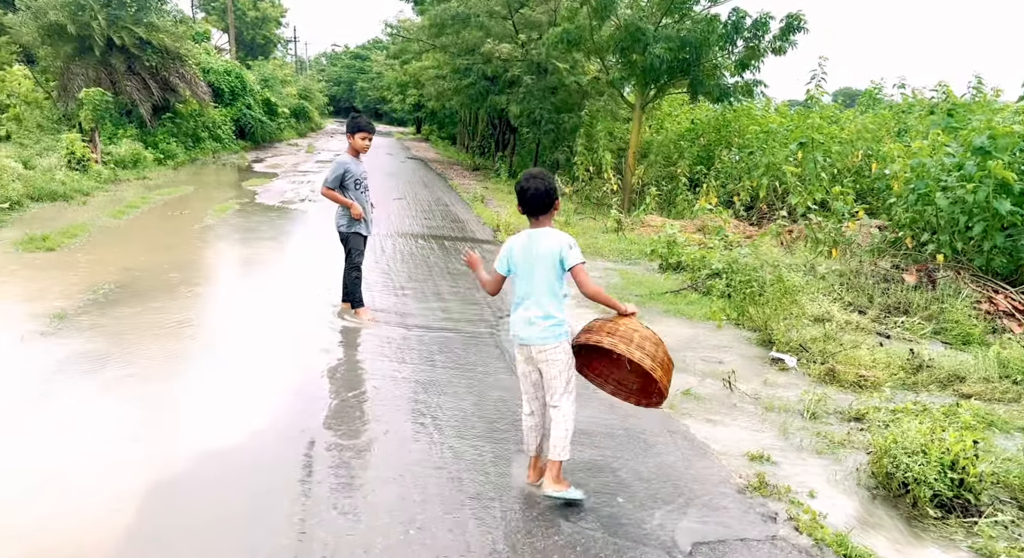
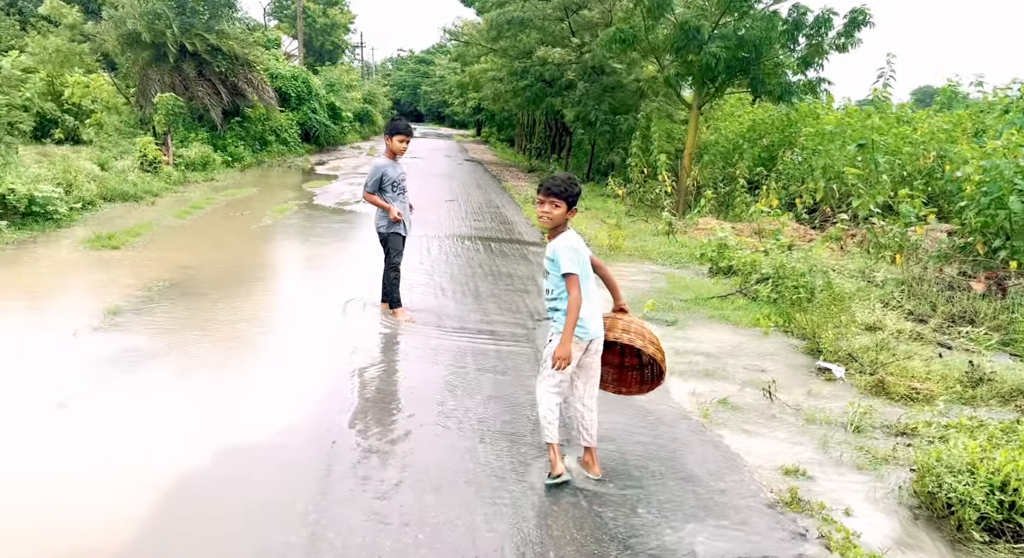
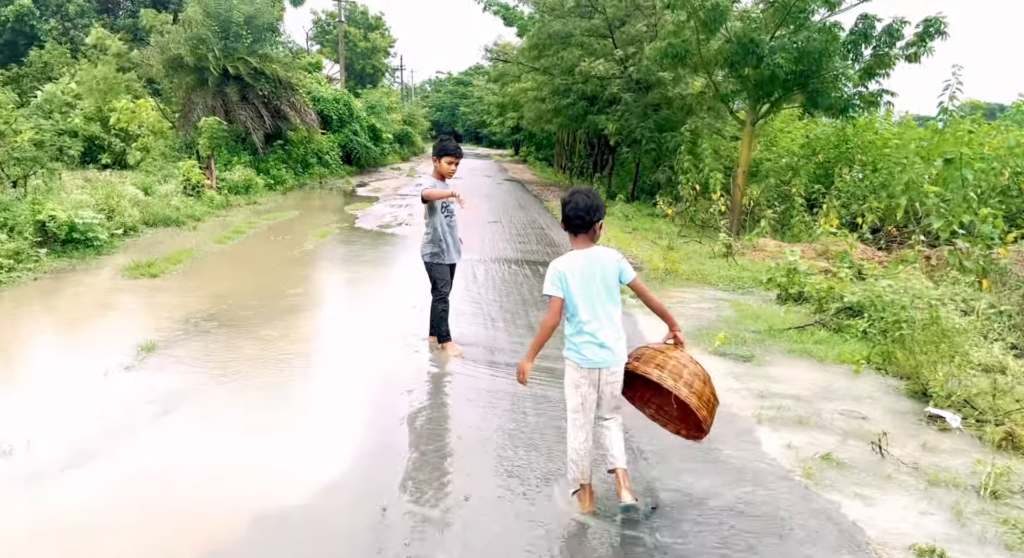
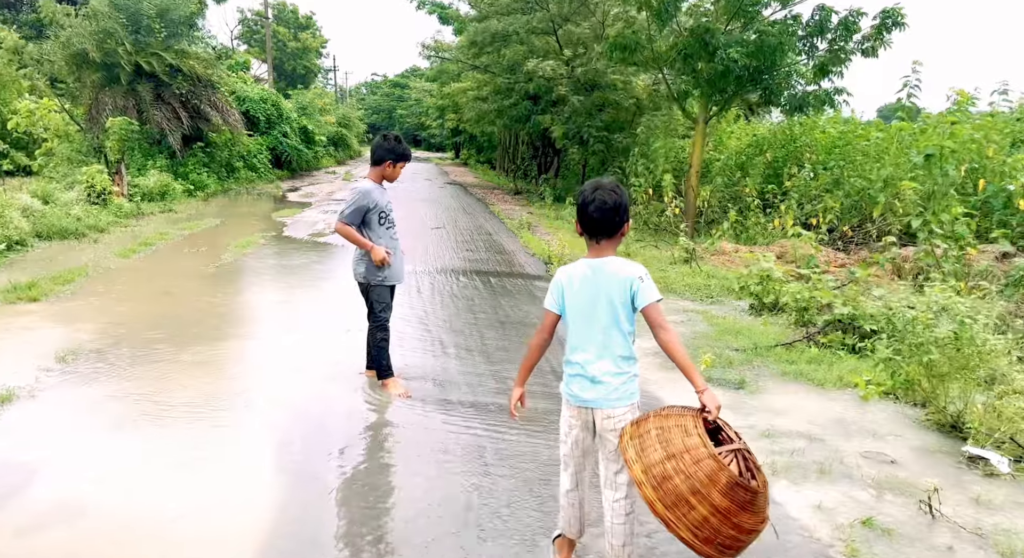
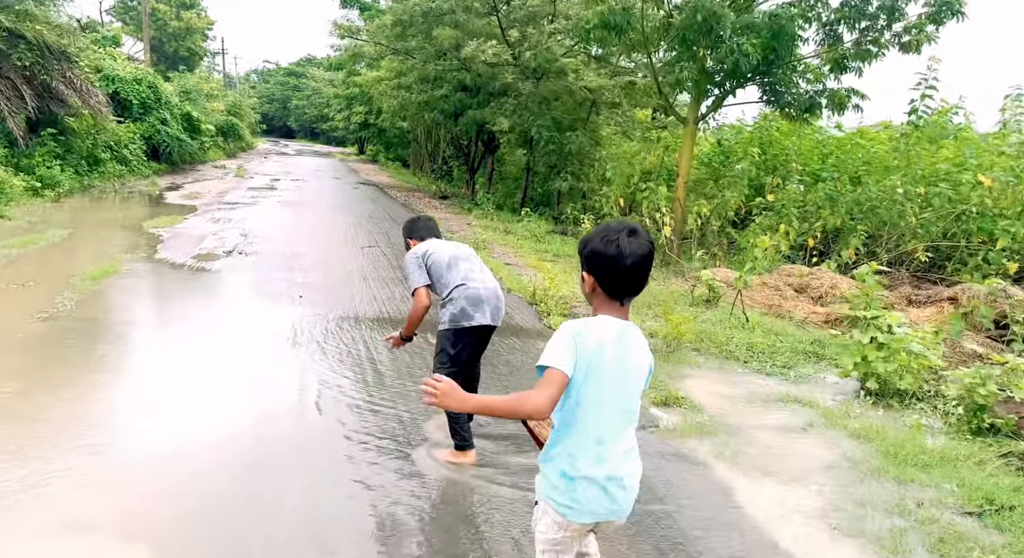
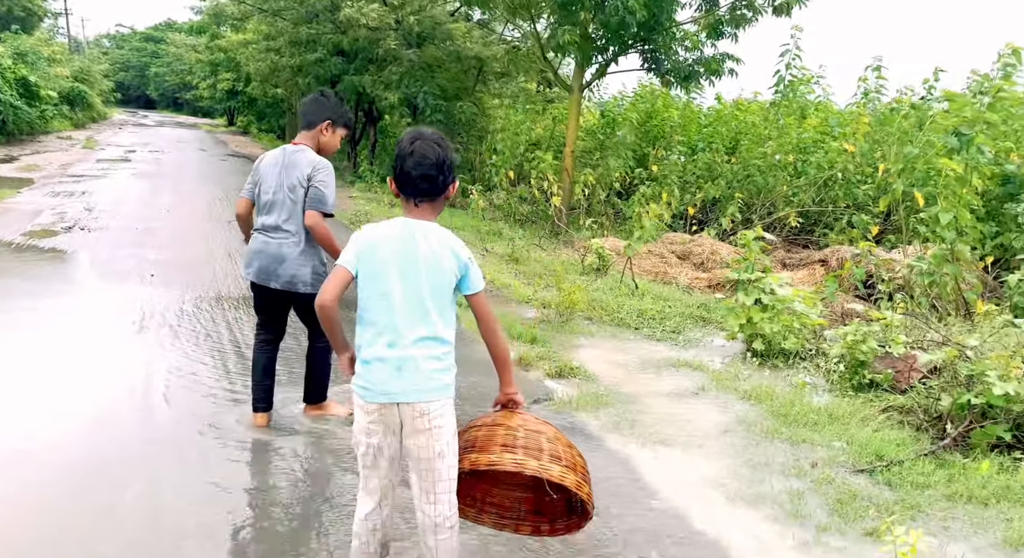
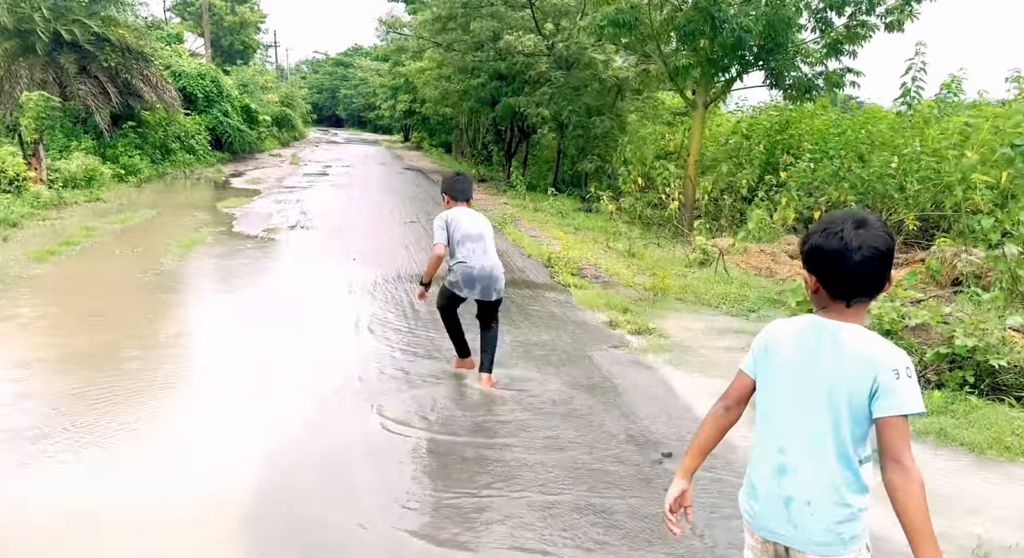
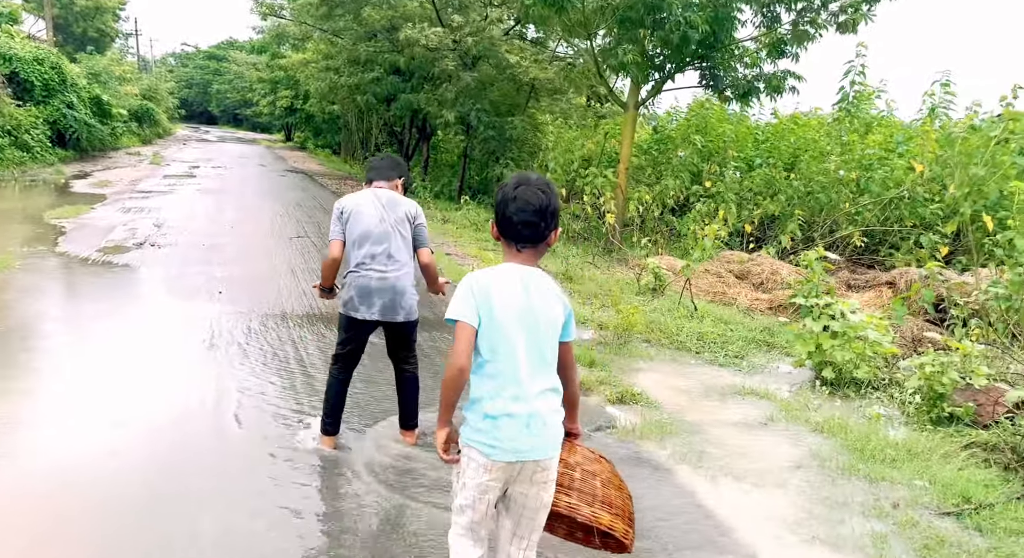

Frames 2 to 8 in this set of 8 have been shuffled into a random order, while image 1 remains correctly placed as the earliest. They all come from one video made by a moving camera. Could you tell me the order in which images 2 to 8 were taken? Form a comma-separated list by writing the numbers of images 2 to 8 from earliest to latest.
2, 3, 4, 7, 5, 8, 6
